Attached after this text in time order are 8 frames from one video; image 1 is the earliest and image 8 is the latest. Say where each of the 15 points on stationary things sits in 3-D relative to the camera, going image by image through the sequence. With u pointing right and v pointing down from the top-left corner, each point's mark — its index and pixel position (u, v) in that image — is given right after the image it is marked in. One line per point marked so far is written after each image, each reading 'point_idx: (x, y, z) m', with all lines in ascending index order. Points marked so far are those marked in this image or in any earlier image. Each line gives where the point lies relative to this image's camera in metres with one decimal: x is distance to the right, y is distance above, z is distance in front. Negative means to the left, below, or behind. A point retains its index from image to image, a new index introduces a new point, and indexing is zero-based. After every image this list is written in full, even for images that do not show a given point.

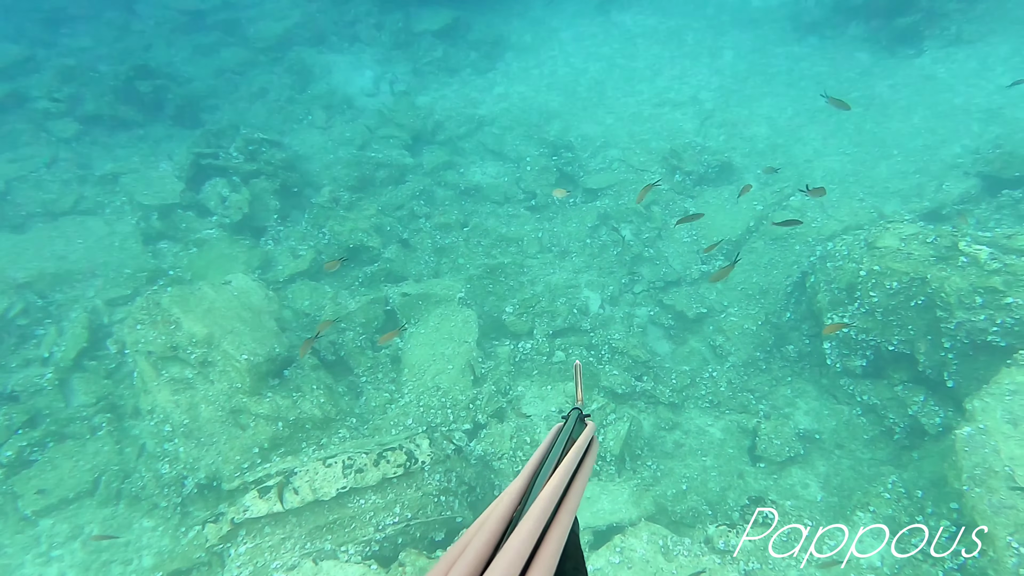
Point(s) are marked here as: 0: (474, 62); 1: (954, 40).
0: (-1.1, +5.4, +16.6) m
1: (+9.1, +5.1, +14.2) m
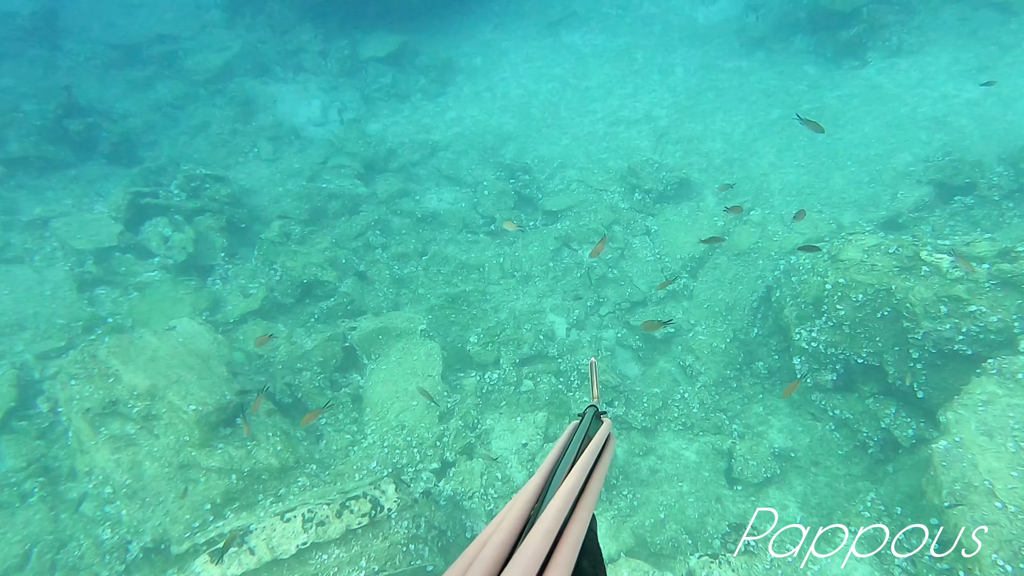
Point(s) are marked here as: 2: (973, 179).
0: (-2.2, +4.7, +16.4) m
1: (+8.1, +5.0, +14.5) m
2: (+7.4, +1.7, +11.0) m
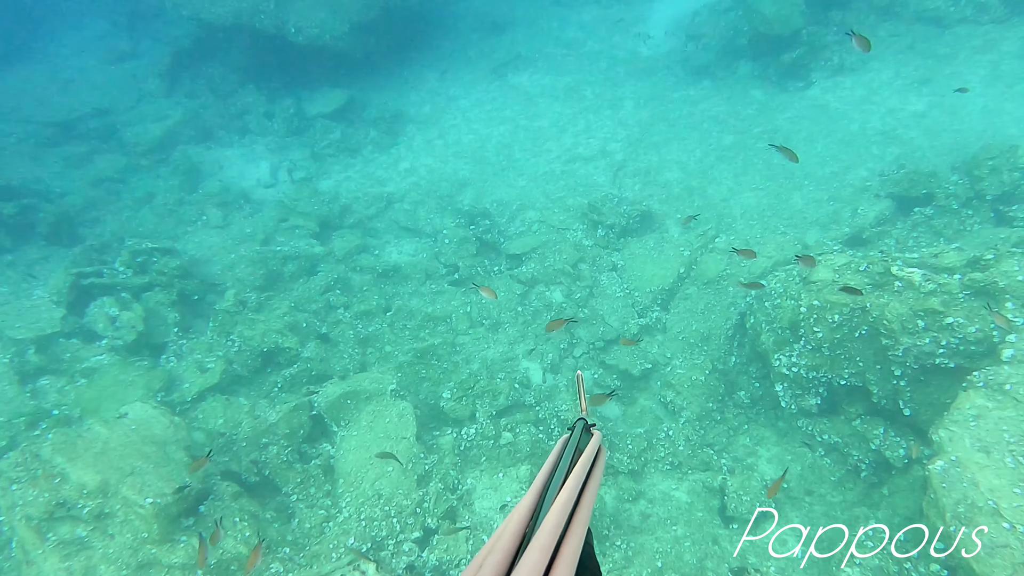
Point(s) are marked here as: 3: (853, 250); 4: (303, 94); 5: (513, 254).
0: (-3.3, +3.4, +16.1) m
1: (+7.0, +4.6, +14.8) m
2: (+6.8, +1.6, +11.1) m
3: (+5.2, +0.5, +10.3) m
4: (-5.3, +4.6, +17.1) m
5: (0.0, +0.6, +12.4) m
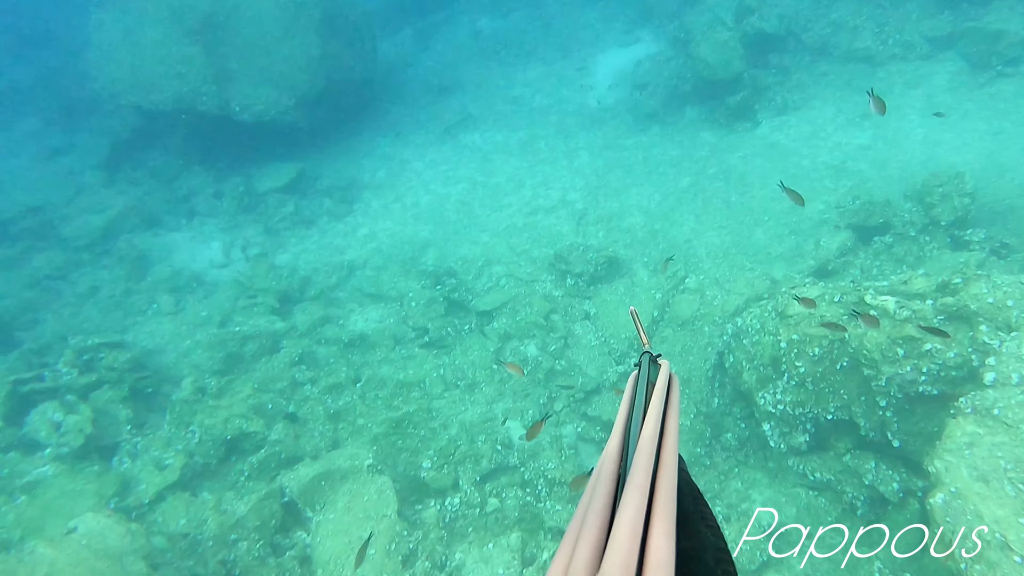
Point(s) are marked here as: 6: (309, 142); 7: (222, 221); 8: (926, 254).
0: (-4.3, +1.8, +15.9) m
1: (+6.0, +4.0, +15.1) m
2: (+6.2, +1.2, +11.3) m
3: (+4.8, 0.0, +10.3) m
4: (-6.4, +2.8, +16.9) m
5: (-0.5, -0.4, +12.1) m
6: (-5.4, +3.7, +17.8) m
7: (-6.6, +1.5, +15.6) m
8: (+6.3, +0.5, +10.5) m
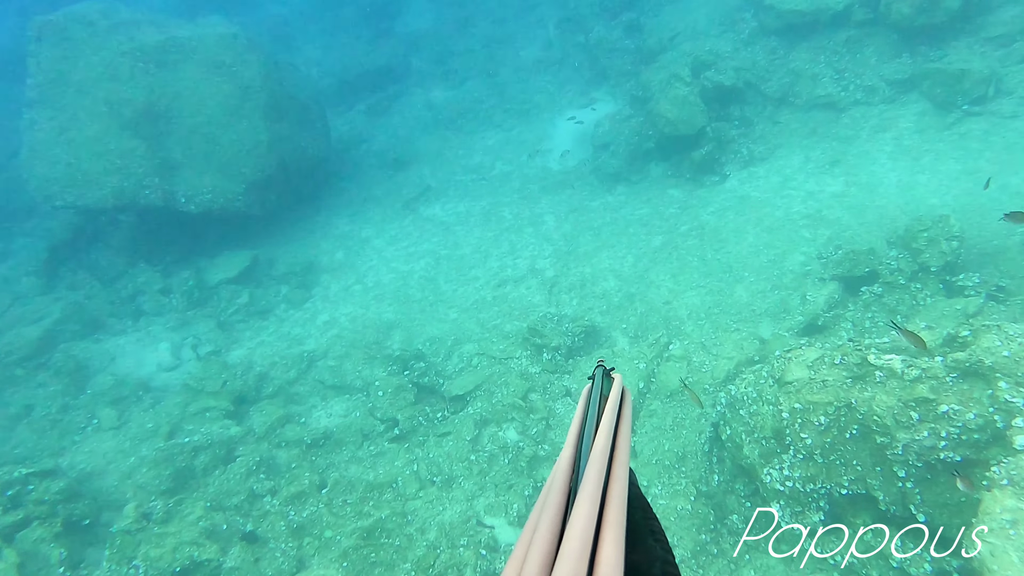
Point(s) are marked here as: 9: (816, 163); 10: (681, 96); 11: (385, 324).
0: (-5.0, -0.1, +15.0) m
1: (+5.1, +2.8, +14.8) m
2: (+5.7, +0.3, +10.8) m
3: (+4.4, -0.8, +9.6) m
4: (-7.2, +0.6, +15.9) m
5: (-0.9, -1.8, +11.2) m
6: (-6.3, +1.5, +17.0) m
7: (-7.3, -0.6, +14.5) m
8: (+5.9, -0.2, +9.9) m
9: (+6.2, +2.5, +13.9) m
10: (+3.8, +4.2, +15.1) m
11: (-2.5, -0.7, +13.6) m
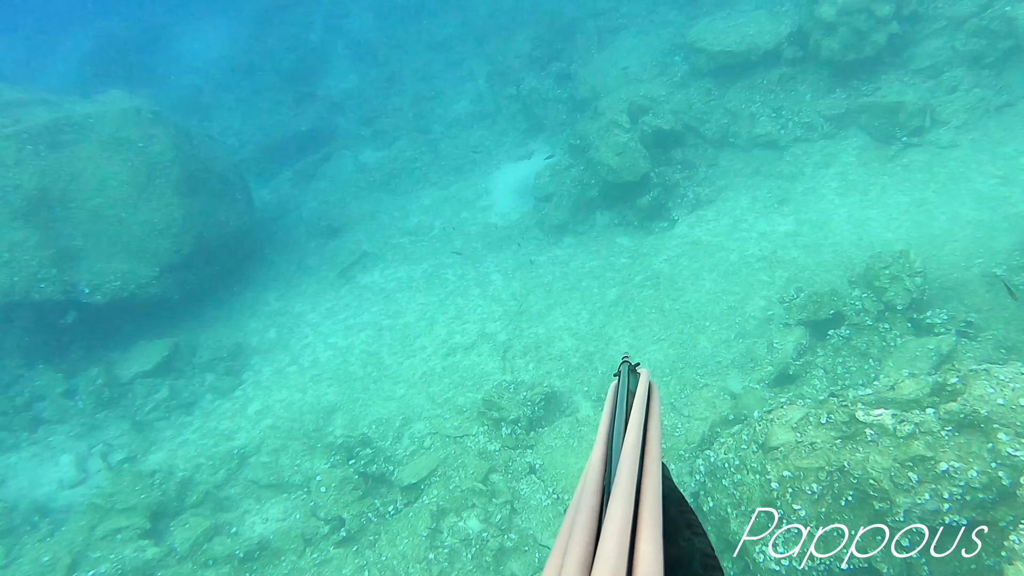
0: (-5.9, -1.9, +13.6) m
1: (+3.9, +1.8, +14.5) m
2: (+4.9, -0.3, +10.3) m
3: (+3.8, -1.4, +9.0) m
4: (-8.3, -1.4, +14.4) m
5: (-1.5, -2.9, +10.1) m
6: (-7.5, -0.5, +15.6) m
7: (-8.2, -2.5, +12.9) m
8: (+5.2, -0.8, +9.5) m
9: (+5.0, +1.7, +13.6) m
10: (+2.4, +3.1, +14.7) m
11: (-3.4, -2.2, +12.4) m
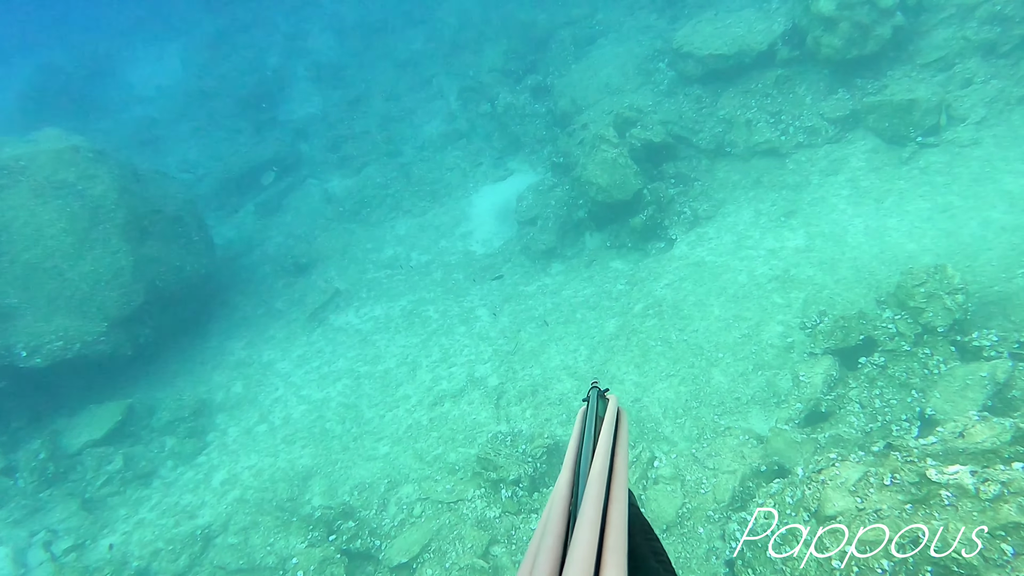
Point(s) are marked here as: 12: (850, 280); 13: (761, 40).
0: (-6.0, -2.8, +12.1) m
1: (+3.5, +1.4, +13.4) m
2: (+4.8, -0.6, +9.2) m
3: (+3.8, -1.8, +7.8) m
4: (-8.4, -2.5, +12.9) m
5: (-1.4, -3.6, +8.7) m
6: (-7.7, -1.6, +14.1) m
7: (-8.2, -3.6, +11.4) m
8: (+5.2, -1.0, +8.4) m
9: (+4.7, +1.3, +12.5) m
10: (+1.9, +2.6, +13.6) m
11: (-3.4, -3.0, +11.0) m
12: (+5.2, +0.1, +10.4) m
13: (+5.2, +5.2, +14.4) m
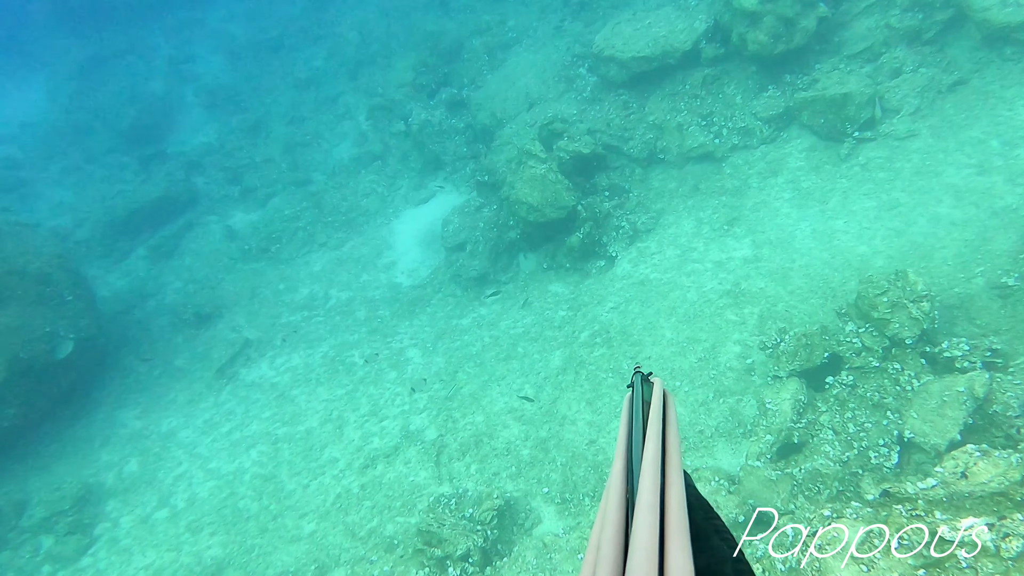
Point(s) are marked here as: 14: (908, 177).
0: (-6.8, -3.9, +10.3) m
1: (+2.2, +1.0, +12.5) m
2: (+4.0, -0.8, +8.5) m
3: (+3.2, -2.0, +7.0) m
4: (-9.3, -3.8, +10.9) m
5: (-1.9, -4.2, +7.4) m
6: (-8.8, -2.9, +12.1) m
7: (-8.9, -4.8, +9.4) m
8: (+4.5, -1.2, +7.7) m
9: (+3.4, +1.1, +11.8) m
10: (+0.5, +2.1, +12.6) m
11: (-4.1, -3.8, +9.4) m
12: (+4.2, 0.0, +9.8) m
13: (+3.4, +5.0, +13.8) m
14: (+6.0, +1.7, +10.5) m
